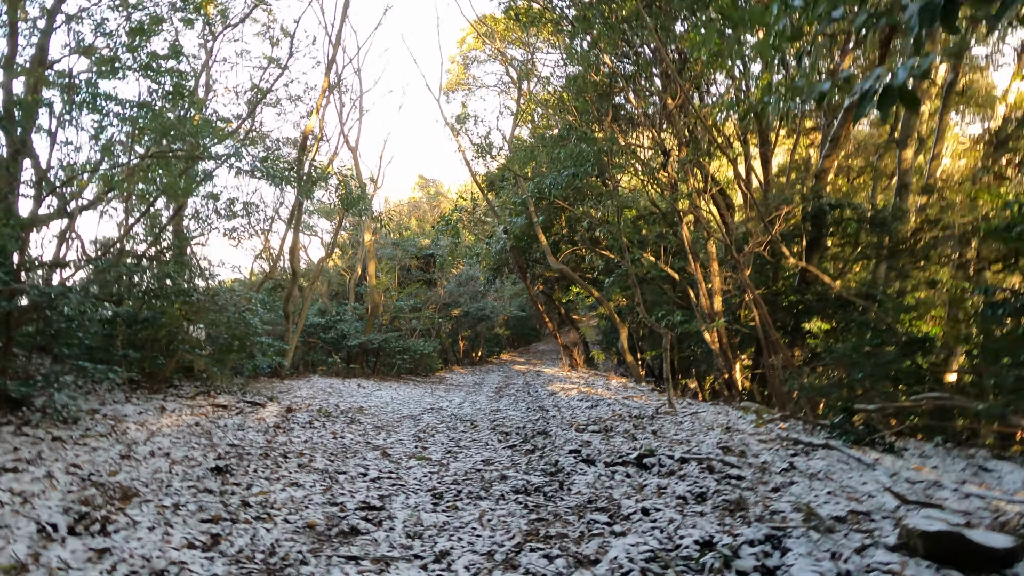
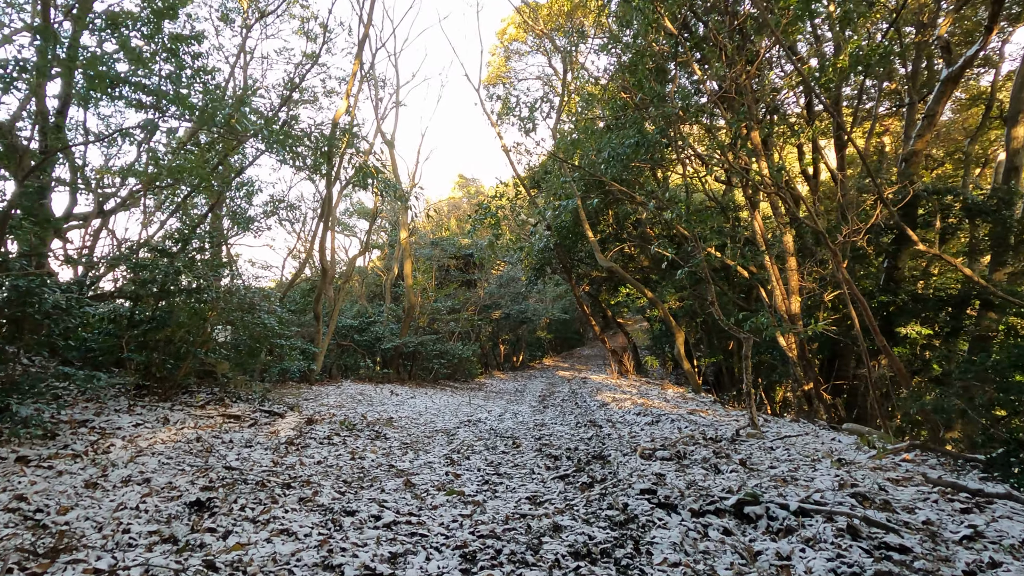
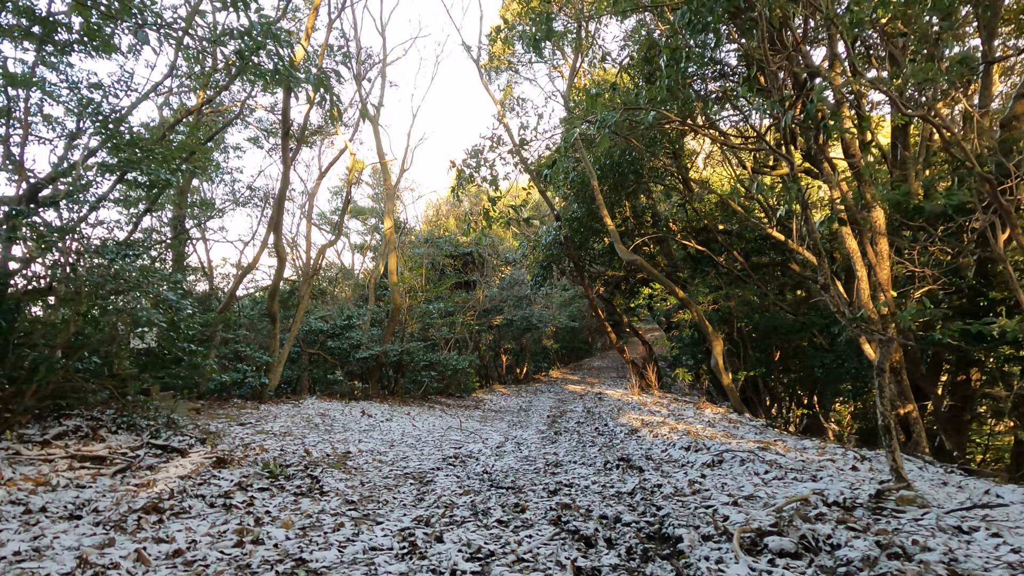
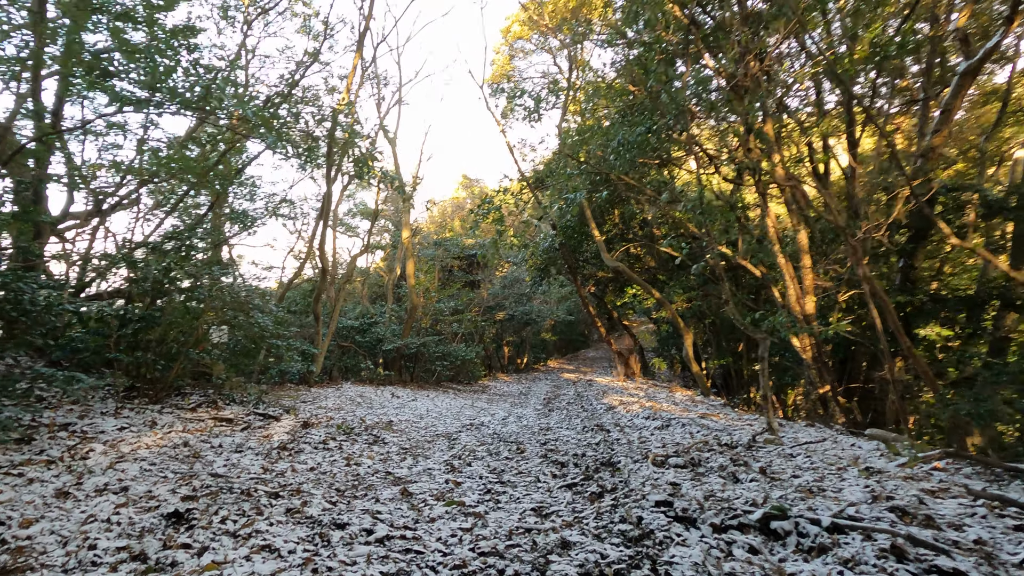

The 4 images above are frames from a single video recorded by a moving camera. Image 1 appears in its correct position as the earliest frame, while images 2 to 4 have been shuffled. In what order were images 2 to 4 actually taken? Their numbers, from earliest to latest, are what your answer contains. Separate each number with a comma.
2, 4, 3
